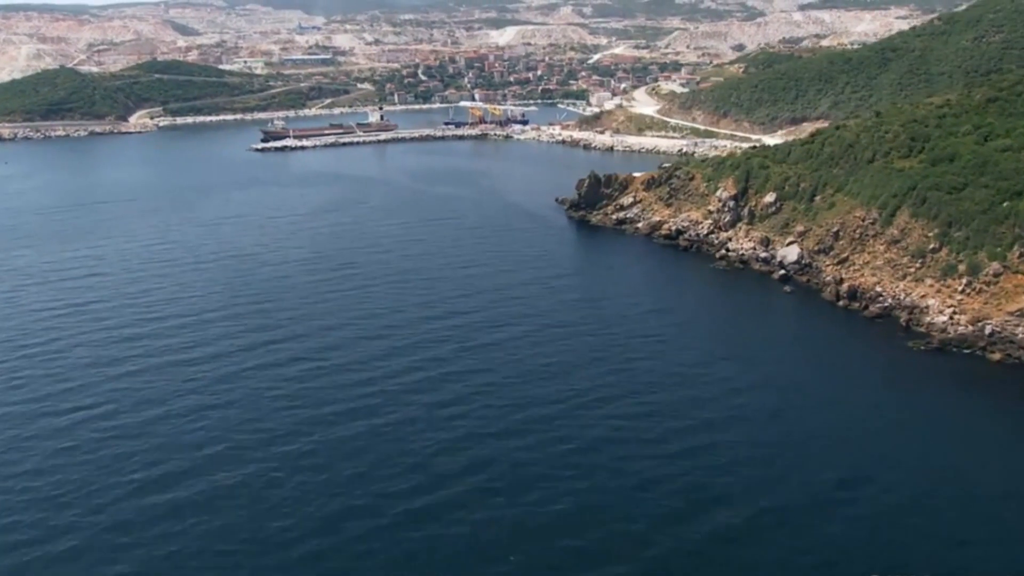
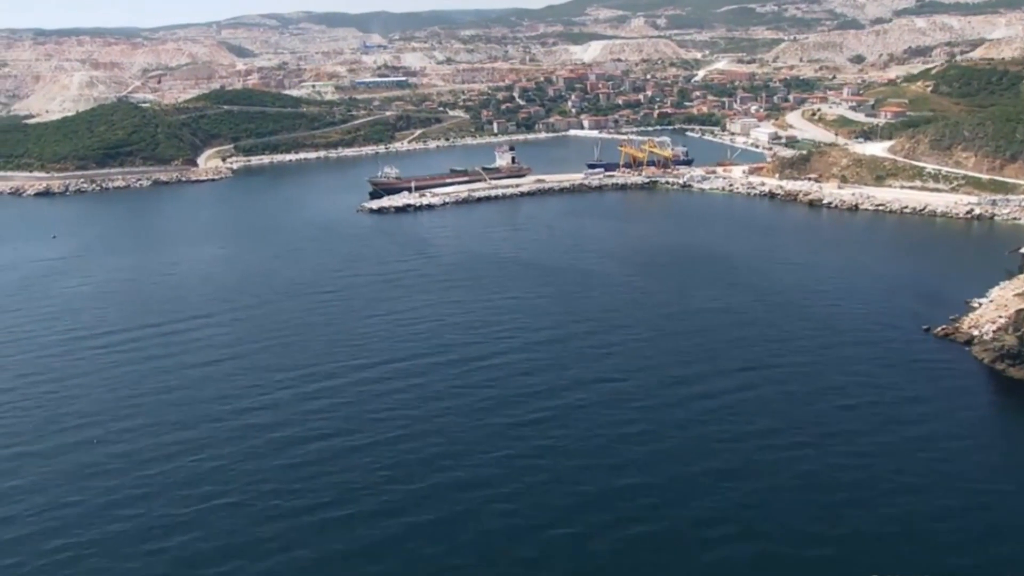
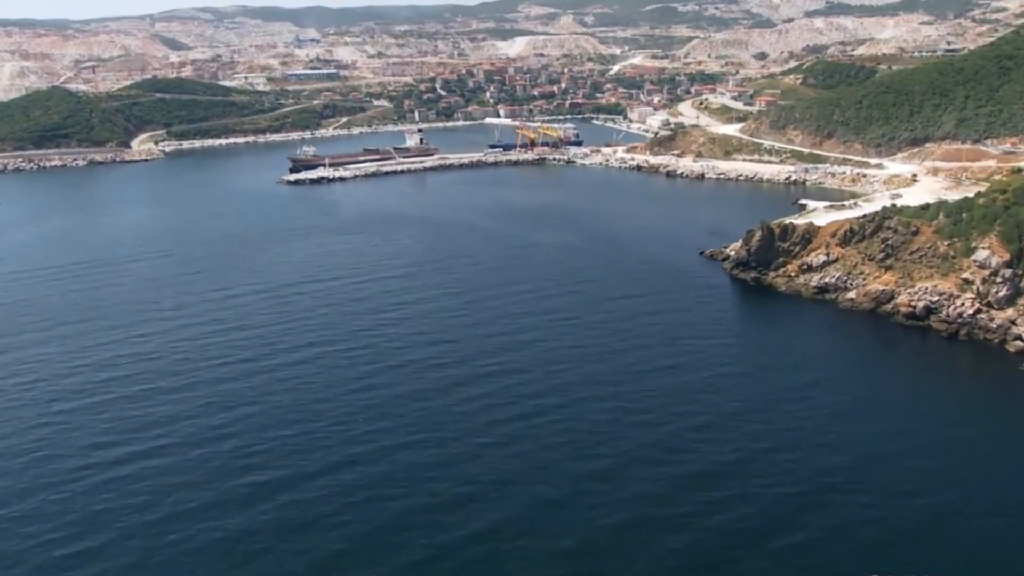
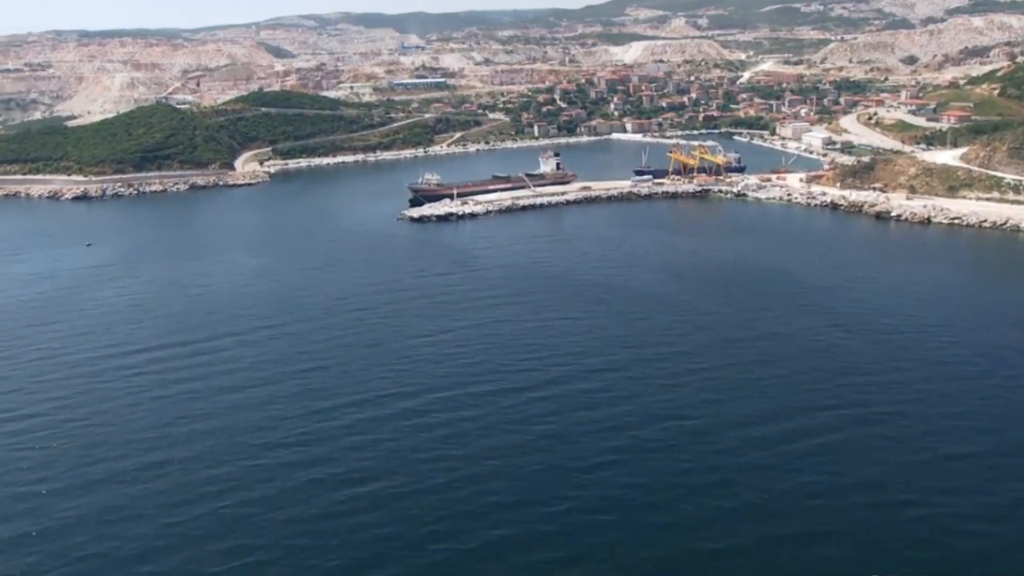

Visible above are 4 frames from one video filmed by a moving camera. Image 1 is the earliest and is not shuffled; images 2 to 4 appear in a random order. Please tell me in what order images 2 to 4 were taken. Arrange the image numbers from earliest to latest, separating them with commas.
3, 2, 4
